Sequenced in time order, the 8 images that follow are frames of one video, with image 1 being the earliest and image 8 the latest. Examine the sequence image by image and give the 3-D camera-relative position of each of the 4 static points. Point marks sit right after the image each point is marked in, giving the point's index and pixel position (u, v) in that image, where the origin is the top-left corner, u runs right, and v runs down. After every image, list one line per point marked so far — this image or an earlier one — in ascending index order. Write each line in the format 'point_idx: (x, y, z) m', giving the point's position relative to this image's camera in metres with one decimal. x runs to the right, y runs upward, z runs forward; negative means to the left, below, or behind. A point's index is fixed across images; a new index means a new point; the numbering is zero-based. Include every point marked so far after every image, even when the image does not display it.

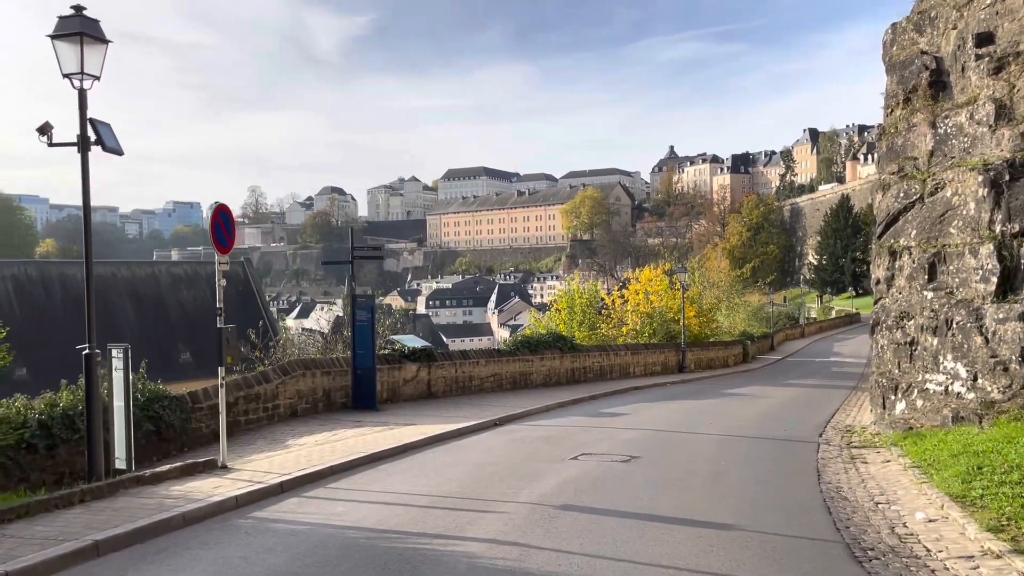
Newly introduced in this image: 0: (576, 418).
0: (+1.0, -2.1, +12.8) m
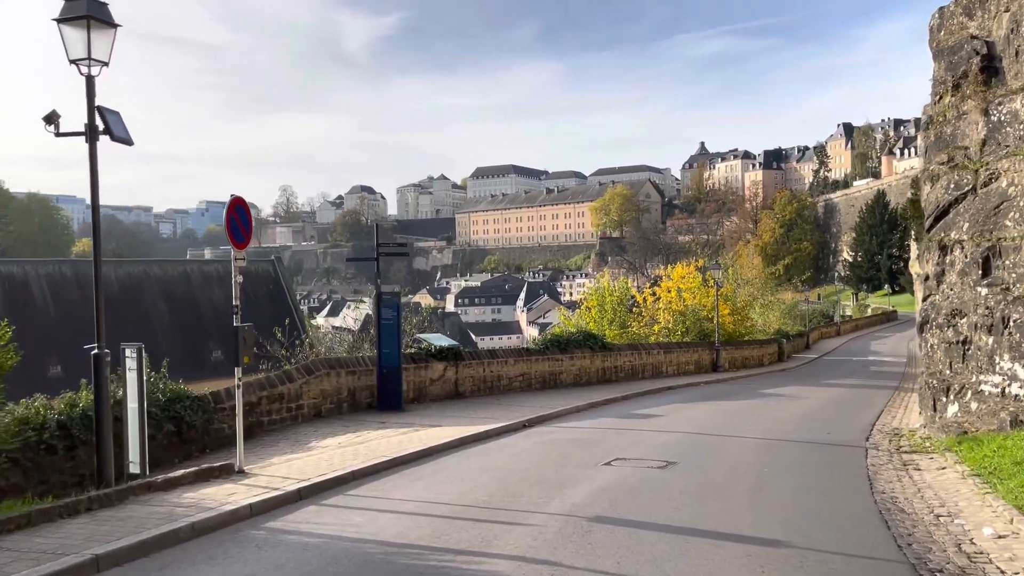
0: (+1.5, -2.1, +12.4) m
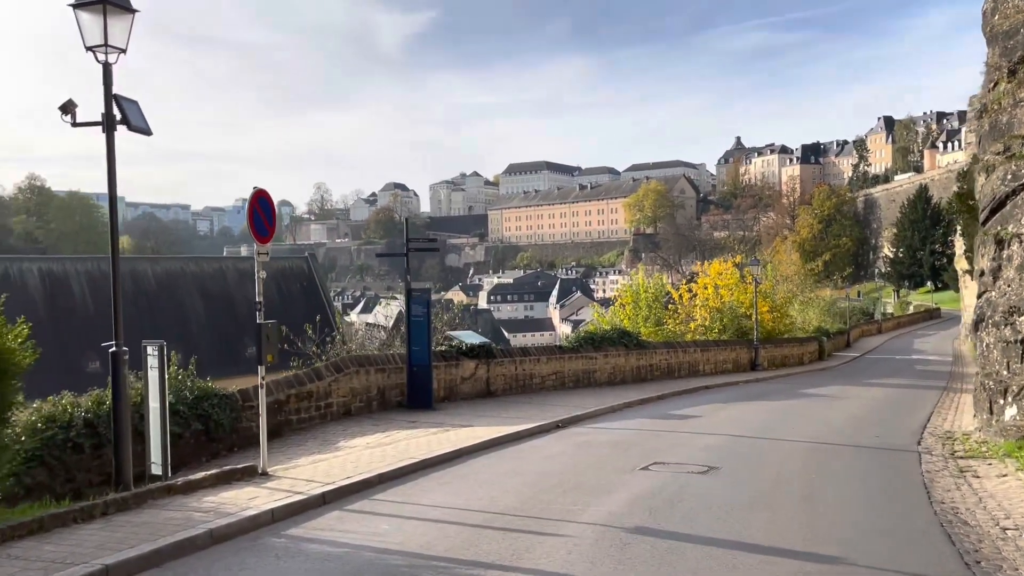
0: (+2.0, -2.0, +12.0) m
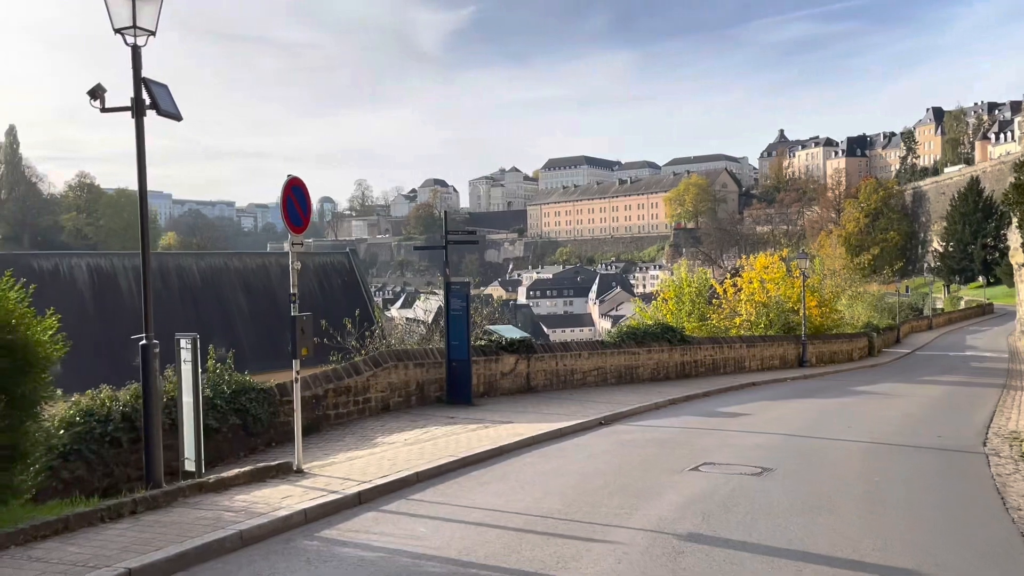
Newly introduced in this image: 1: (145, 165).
0: (+2.6, -1.9, +11.6) m
1: (-2.7, +0.9, +5.8) m
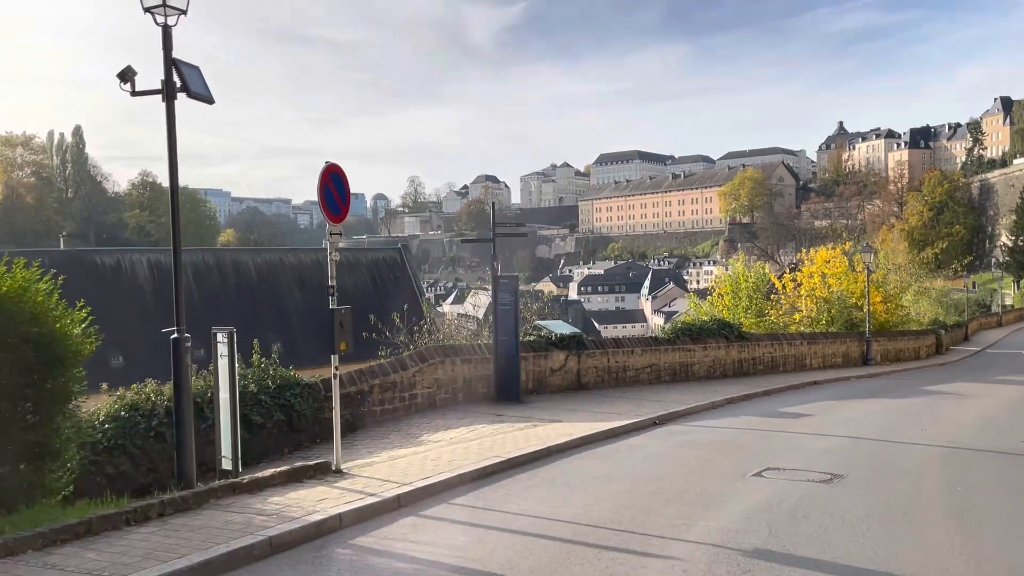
0: (+3.3, -1.8, +11.0) m
1: (-2.4, +1.0, +5.6) m
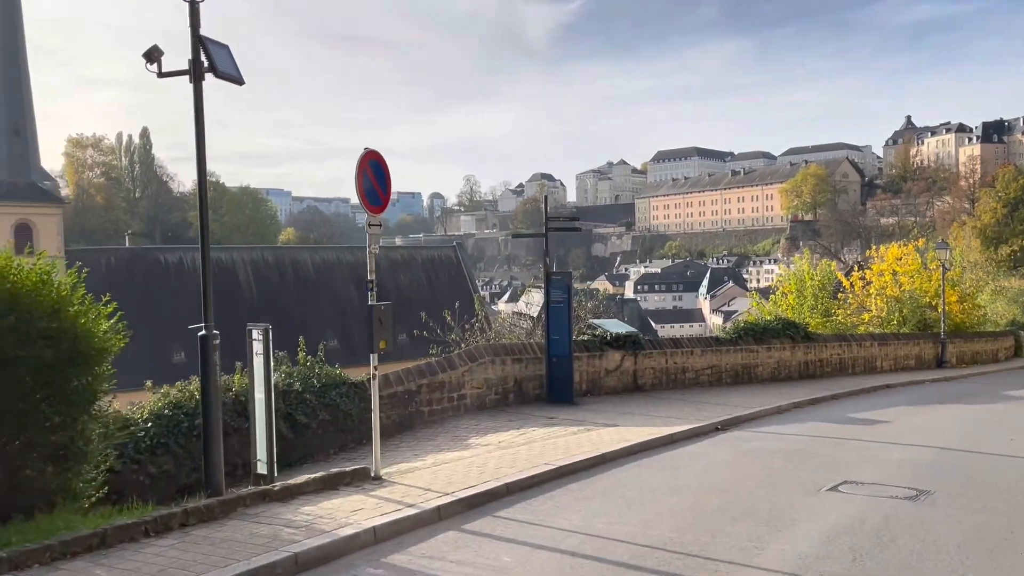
0: (+4.0, -1.8, +10.3) m
1: (-2.0, +1.0, +5.3) m
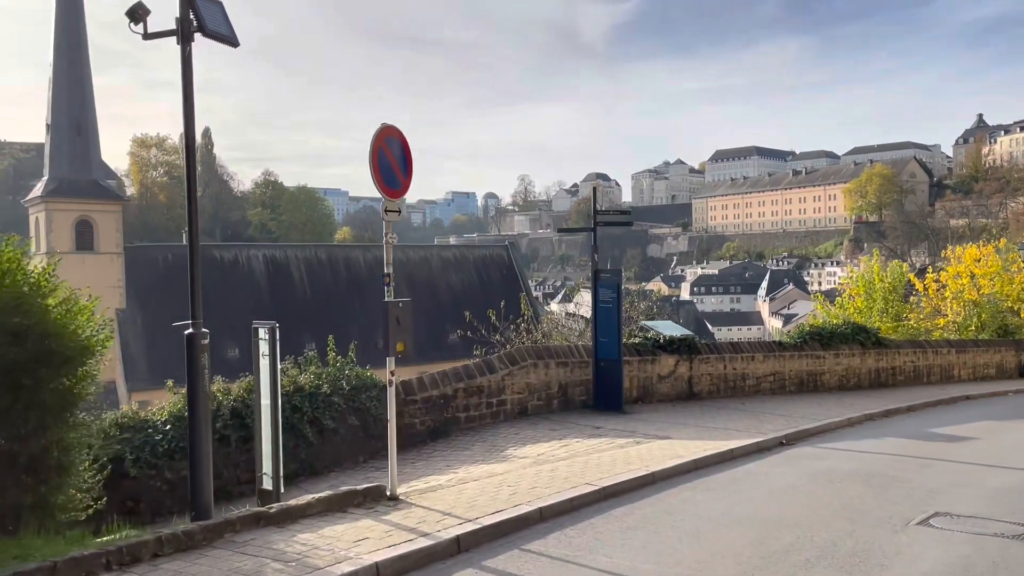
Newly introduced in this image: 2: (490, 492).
0: (+4.5, -1.8, +9.3) m
1: (-1.8, +1.1, +4.7) m
2: (-0.1, -1.4, +5.4) m
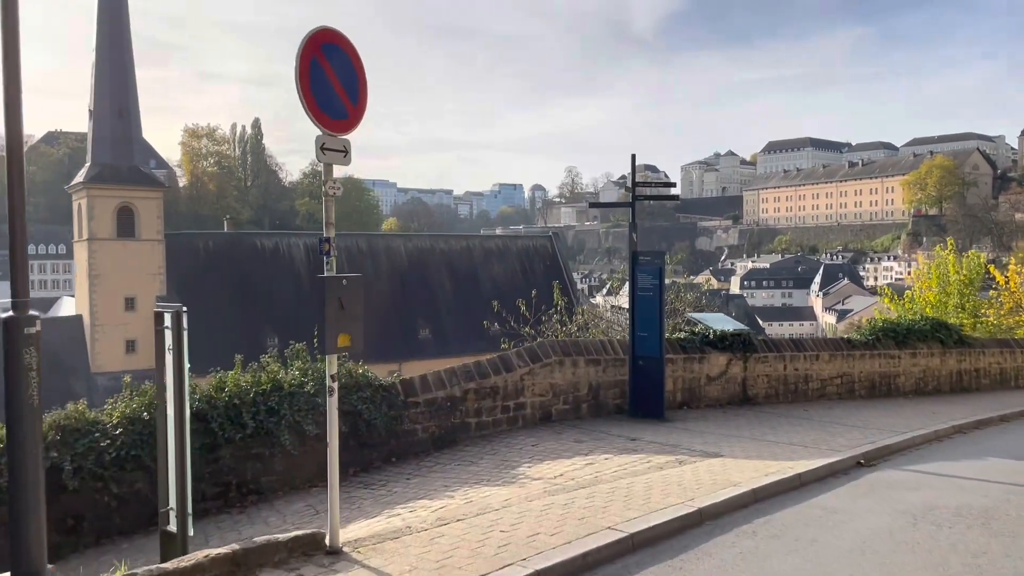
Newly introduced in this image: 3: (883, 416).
0: (+4.7, -1.7, +7.6) m
1: (-1.9, +1.2, +3.4) m
2: (-0.2, -1.3, +4.0) m
3: (+4.7, -1.6, +10.0) m
